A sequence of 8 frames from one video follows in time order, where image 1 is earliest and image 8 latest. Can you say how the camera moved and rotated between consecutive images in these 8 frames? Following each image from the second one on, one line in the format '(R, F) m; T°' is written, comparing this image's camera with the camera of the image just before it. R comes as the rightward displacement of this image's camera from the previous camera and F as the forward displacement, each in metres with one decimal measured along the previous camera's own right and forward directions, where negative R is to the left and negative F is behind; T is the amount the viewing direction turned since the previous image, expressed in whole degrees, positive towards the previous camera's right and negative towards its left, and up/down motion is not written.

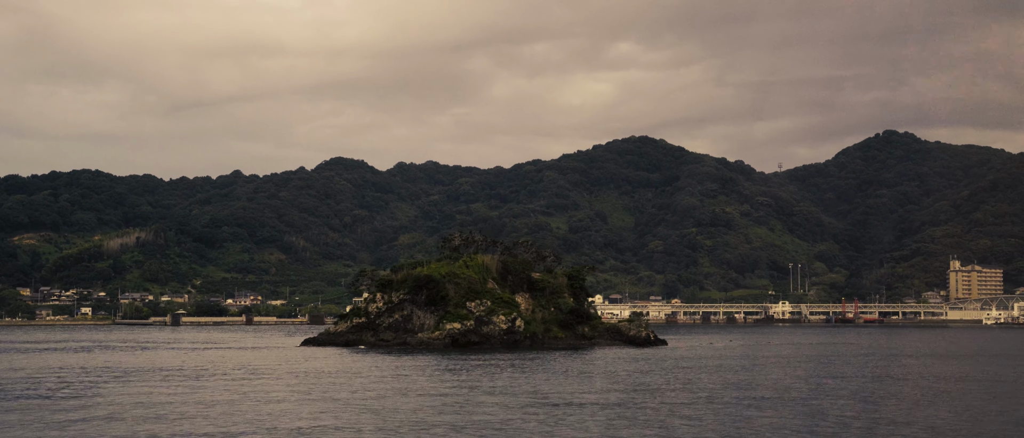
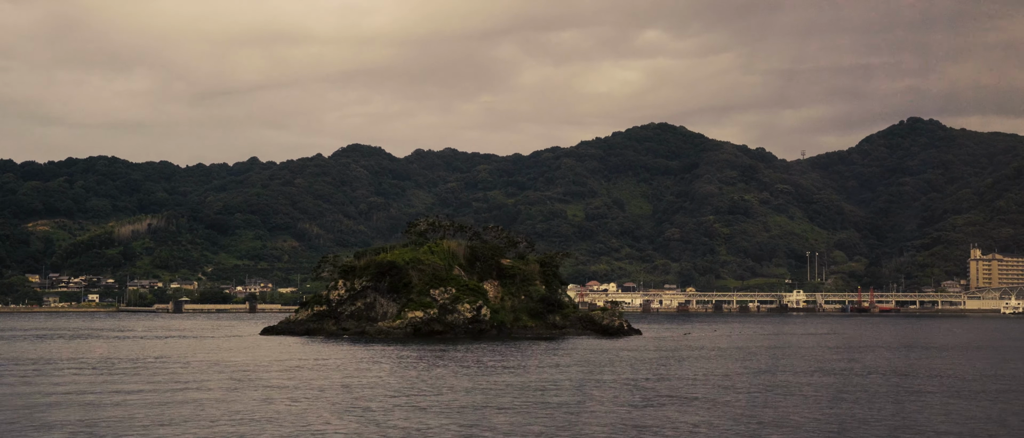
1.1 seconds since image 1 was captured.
(+4.3, +3.4) m; -2°
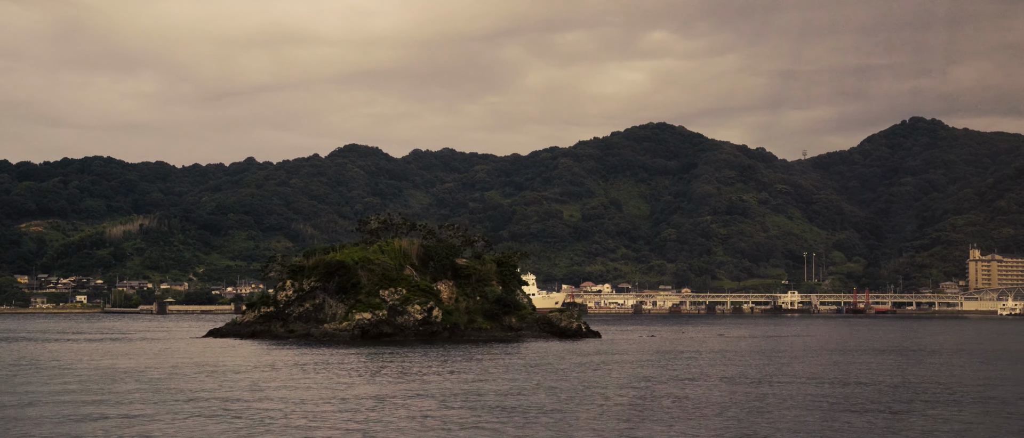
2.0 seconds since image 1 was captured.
(+3.6, +2.6) m; 0°
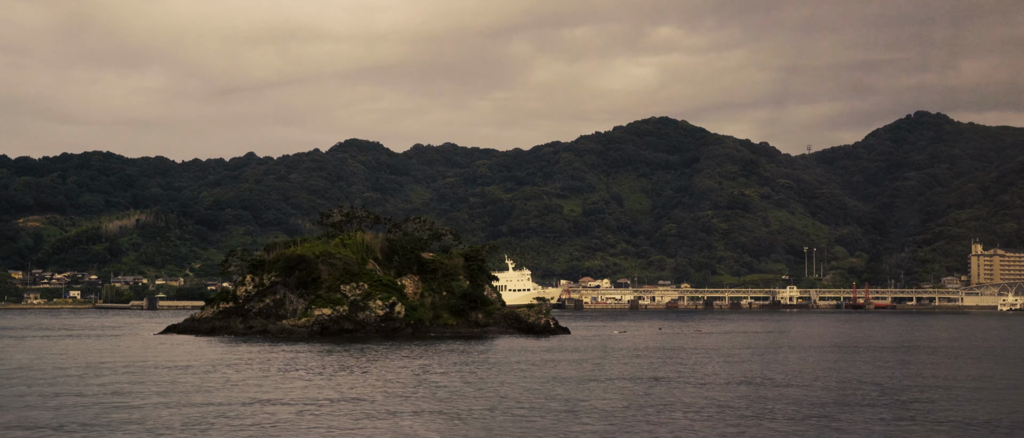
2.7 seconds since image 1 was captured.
(+2.8, +2.2) m; 0°
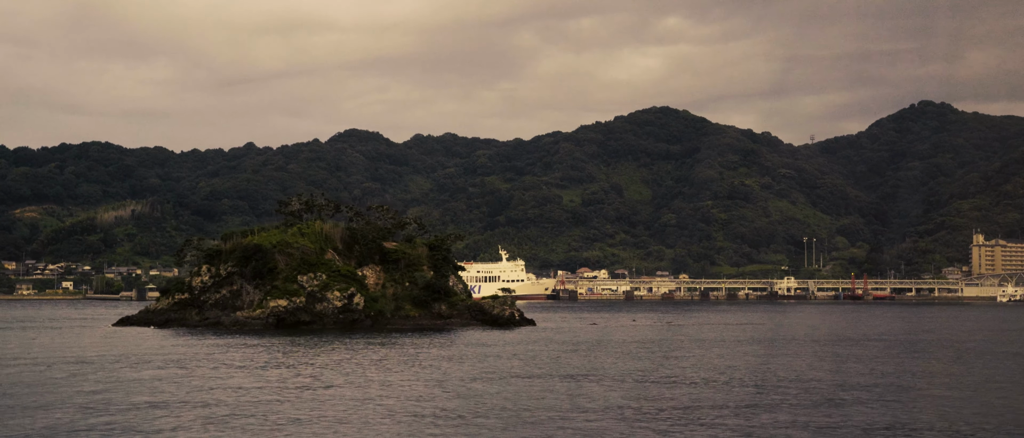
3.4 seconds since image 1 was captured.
(+2.8, +2.1) m; 0°
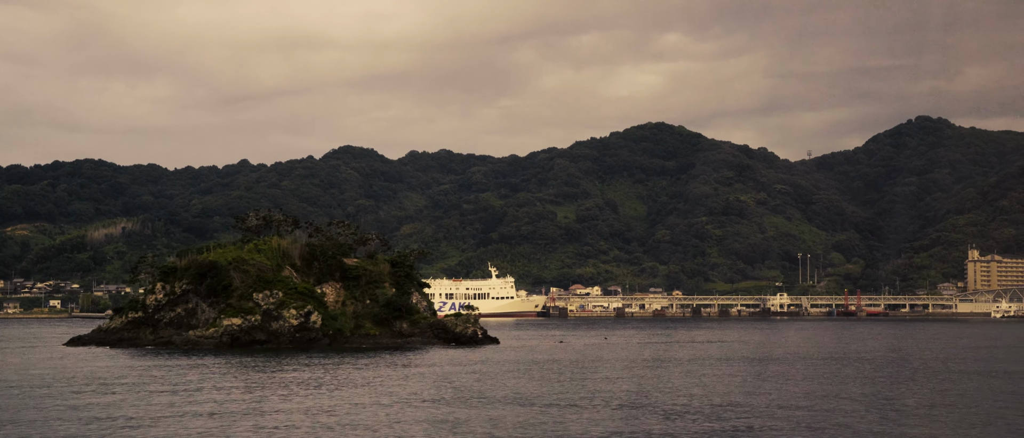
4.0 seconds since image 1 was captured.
(+2.4, +1.7) m; 0°
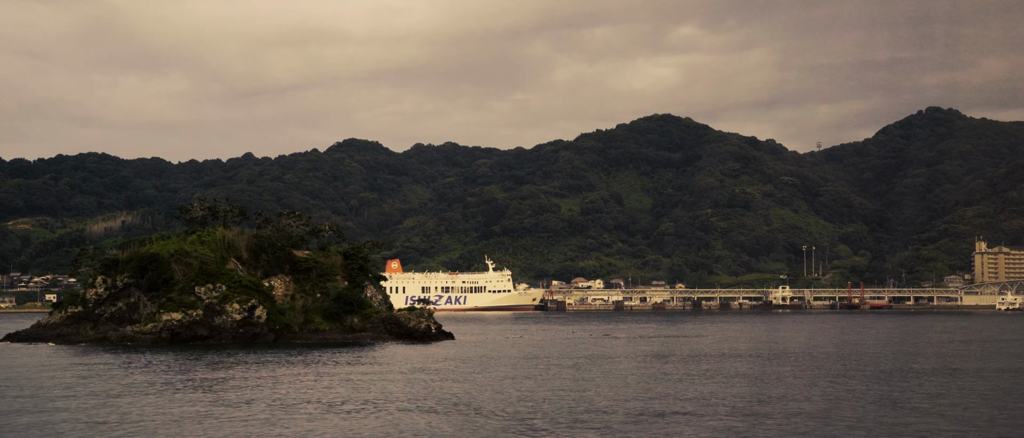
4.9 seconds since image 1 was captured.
(+3.5, +2.9) m; -1°
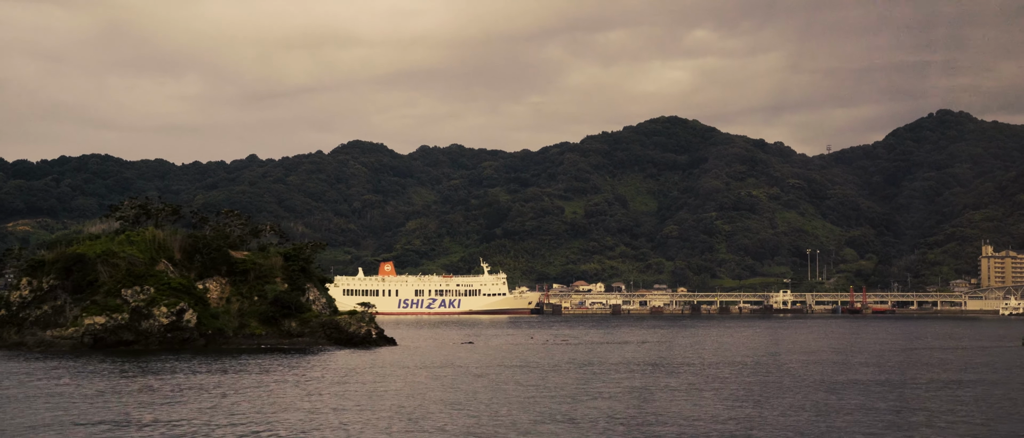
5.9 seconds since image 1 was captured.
(+3.9, +3.3) m; -1°
